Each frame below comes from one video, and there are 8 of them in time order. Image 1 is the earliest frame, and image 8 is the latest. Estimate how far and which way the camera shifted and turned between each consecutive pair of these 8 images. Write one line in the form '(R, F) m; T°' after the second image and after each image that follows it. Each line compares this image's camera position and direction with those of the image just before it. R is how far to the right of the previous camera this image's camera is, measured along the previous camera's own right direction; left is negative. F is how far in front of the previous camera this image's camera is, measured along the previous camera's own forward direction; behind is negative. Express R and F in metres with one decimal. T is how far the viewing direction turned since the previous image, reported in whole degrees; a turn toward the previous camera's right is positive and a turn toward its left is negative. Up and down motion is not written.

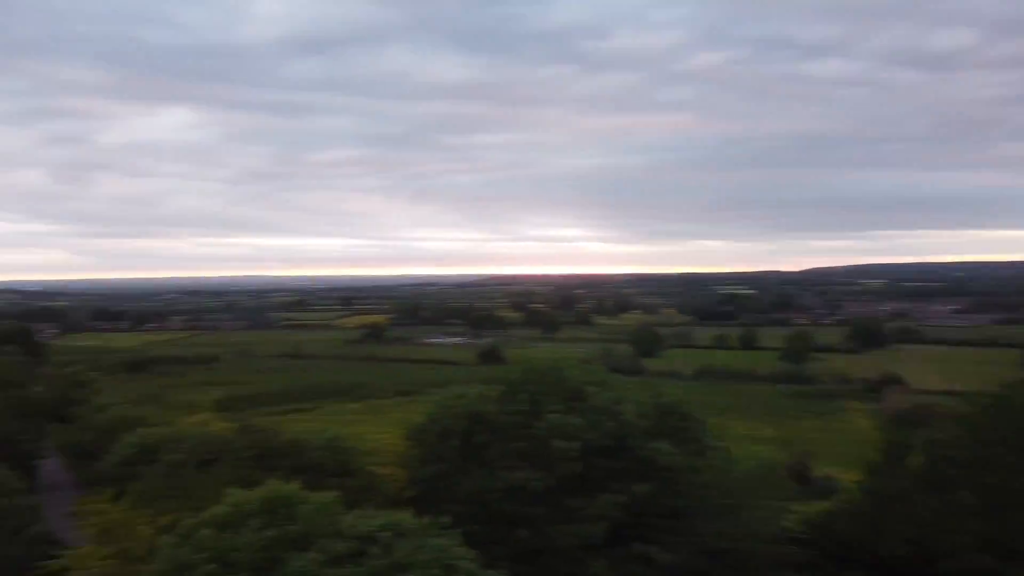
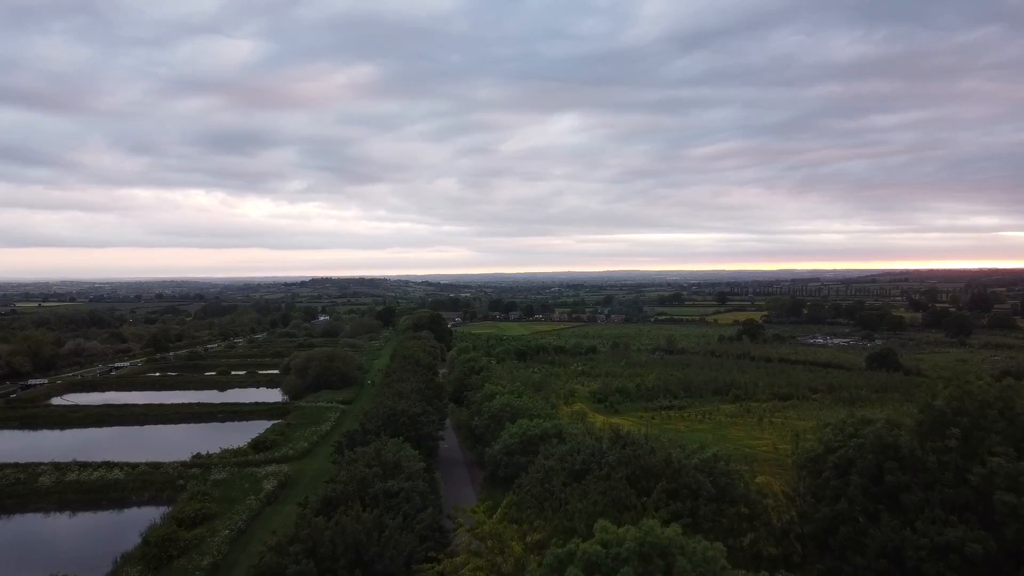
(-2.9, +1.3) m; -9°
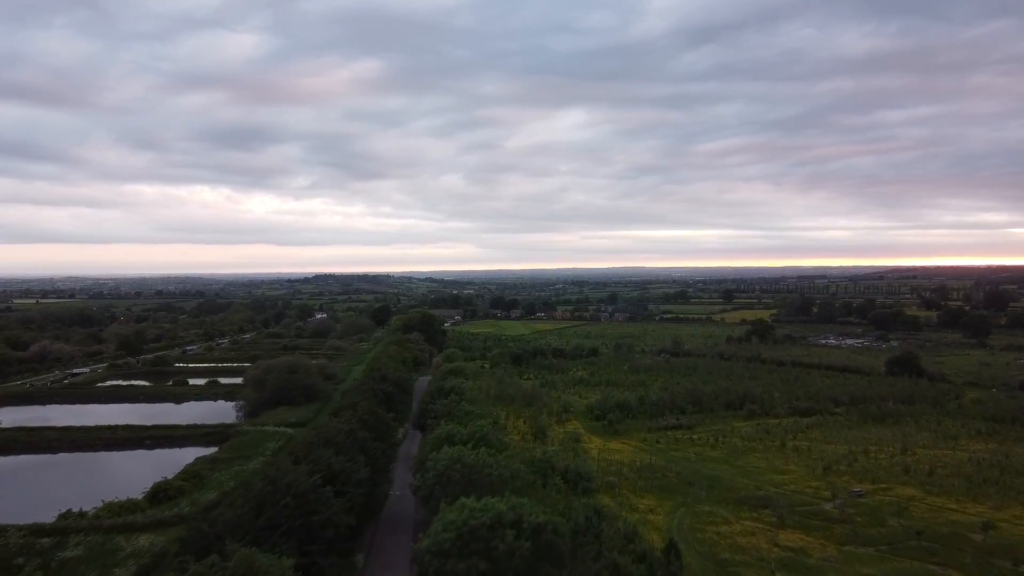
(+1.0, +4.2) m; 0°
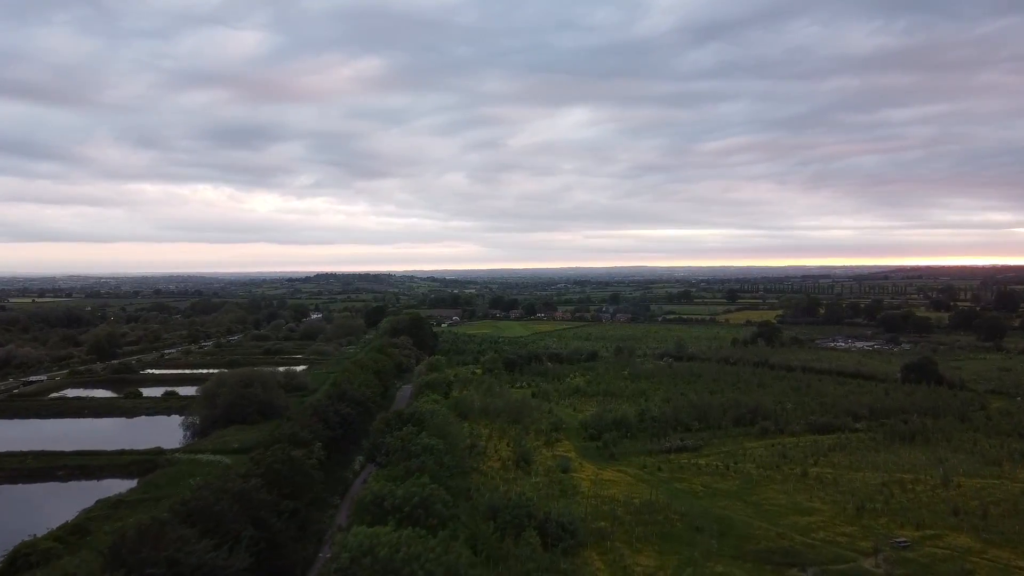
(+0.9, +3.5) m; 0°
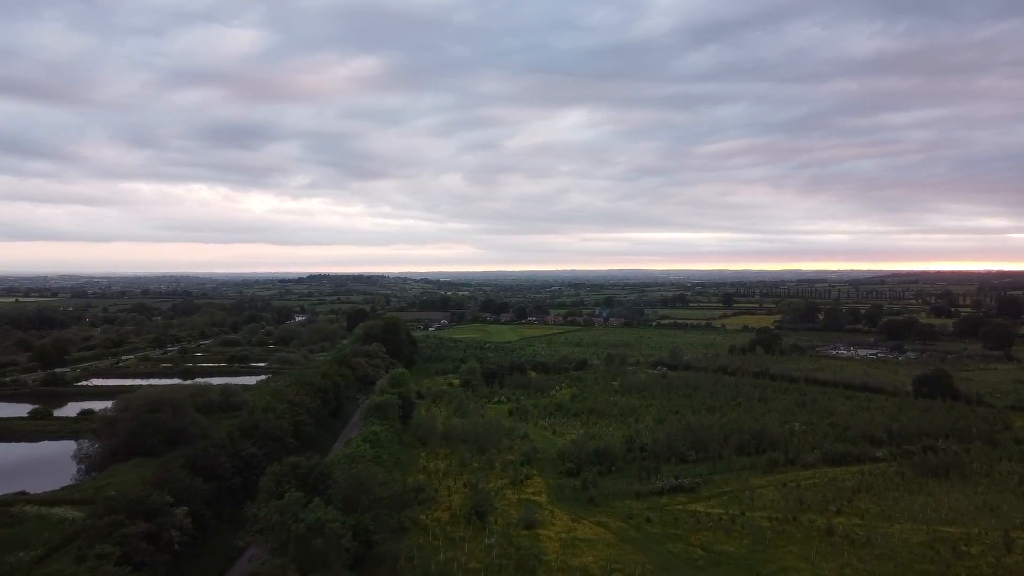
(+1.4, +4.5) m; 0°
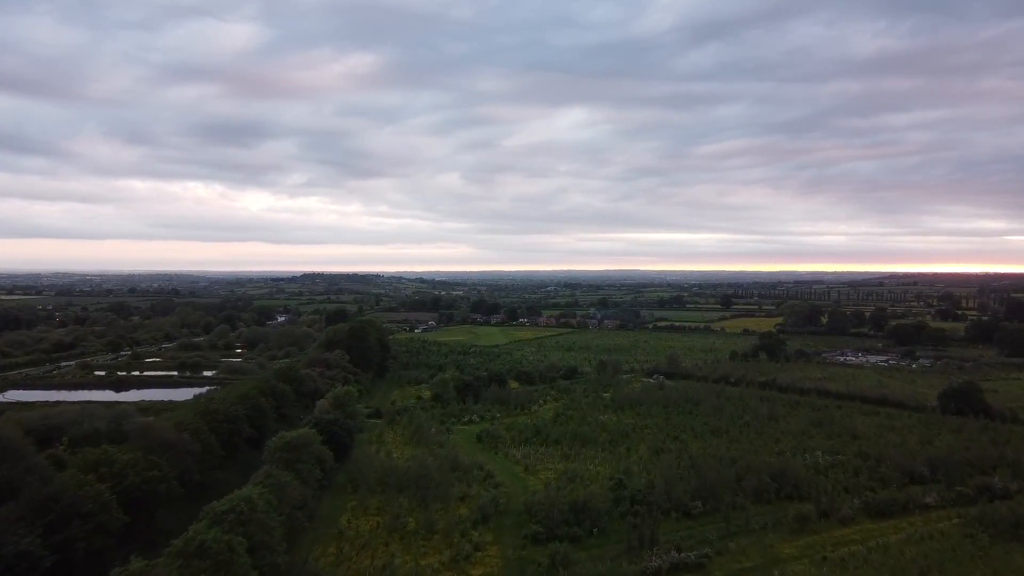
(+1.5, +6.0) m; 0°
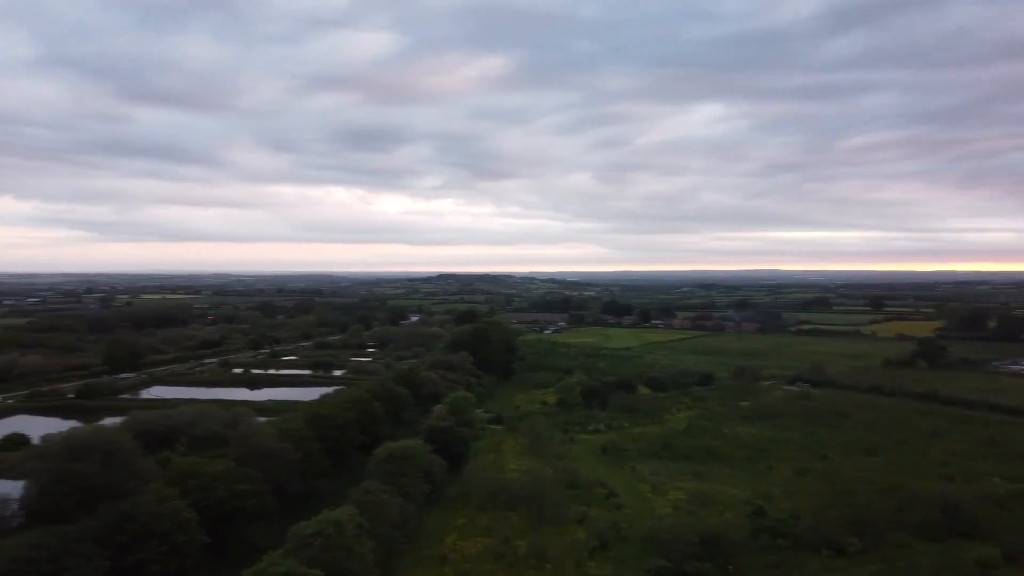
(+0.2, +3.1) m; -11°
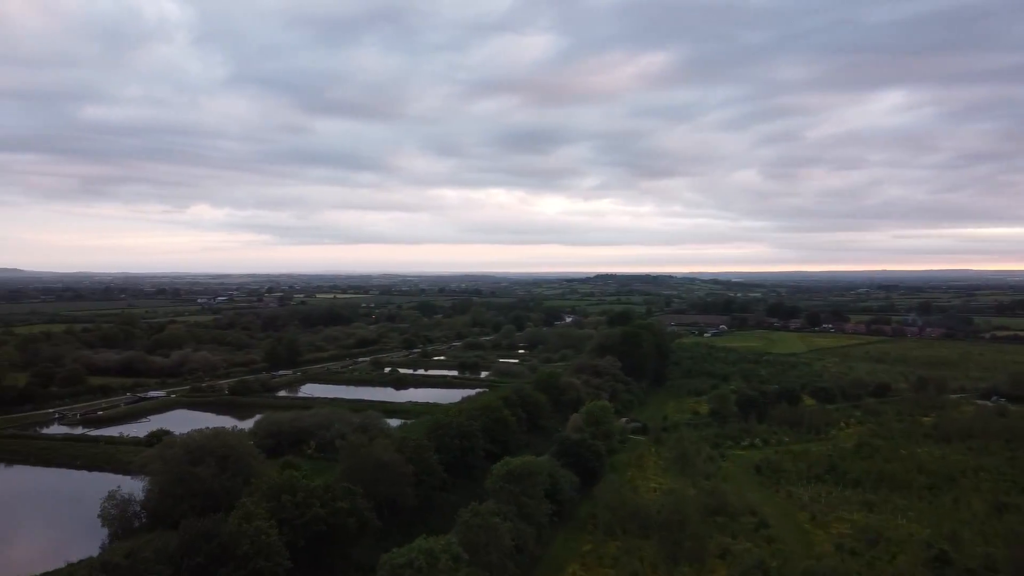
(+1.0, +2.3) m; -14°
